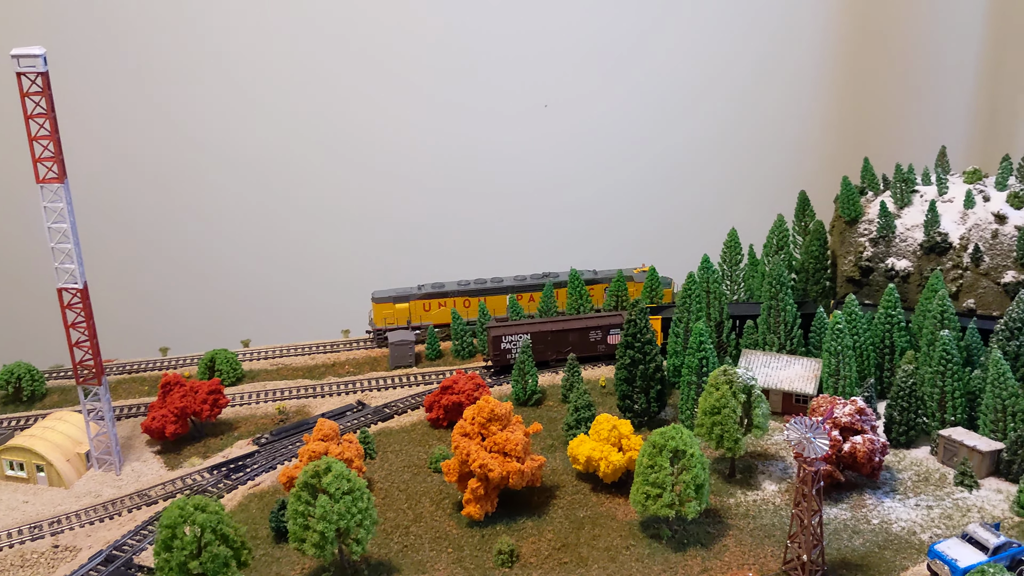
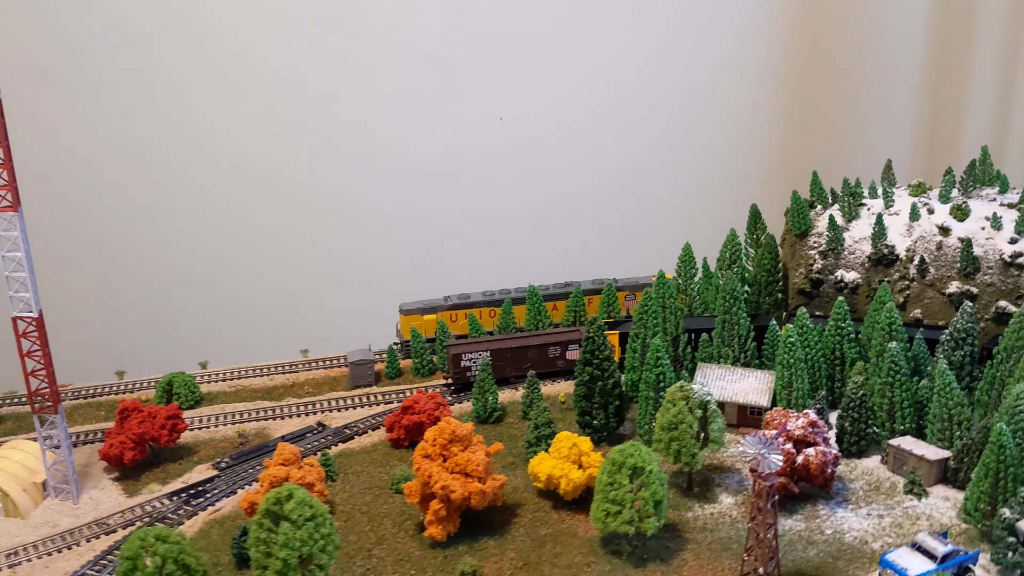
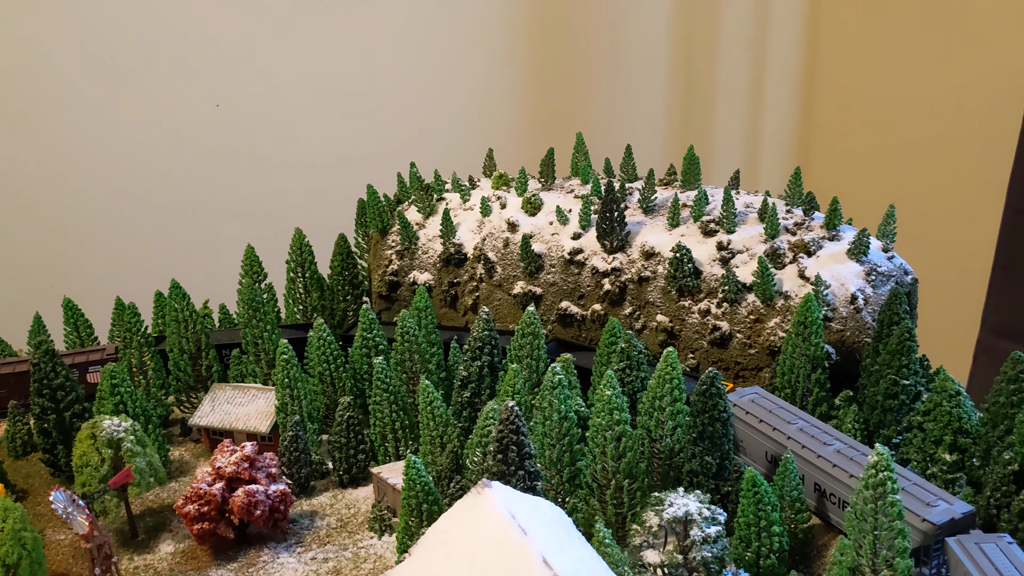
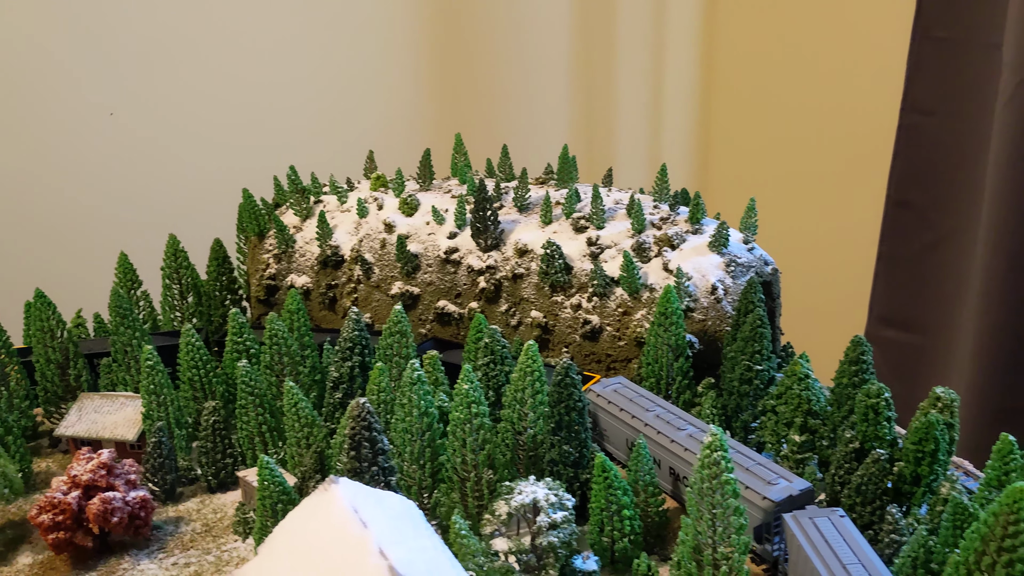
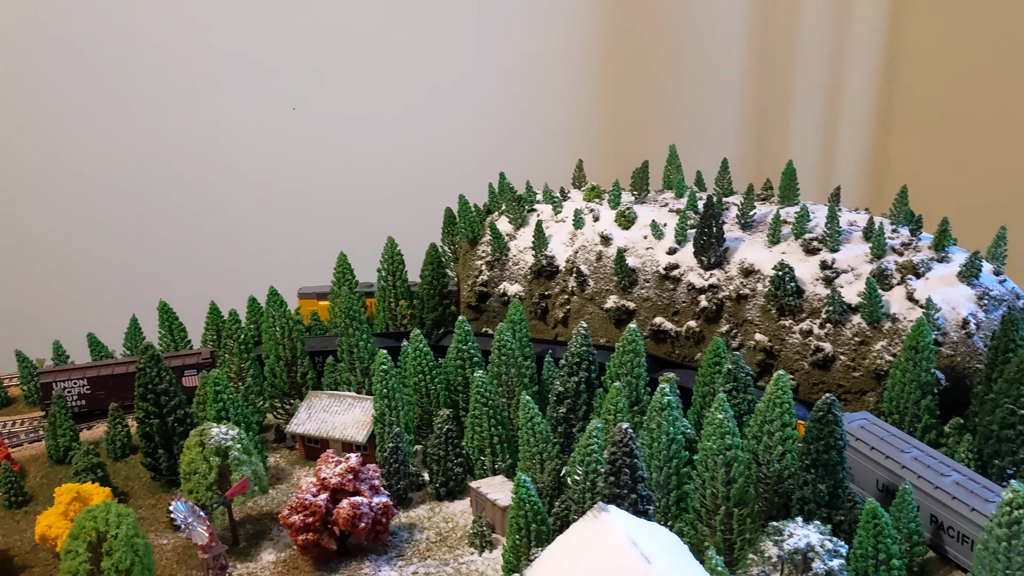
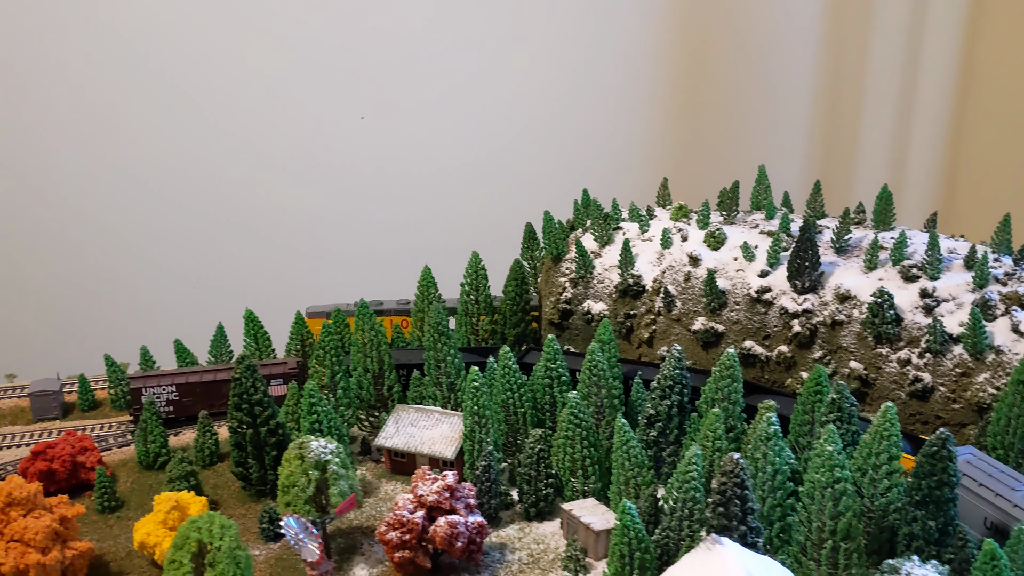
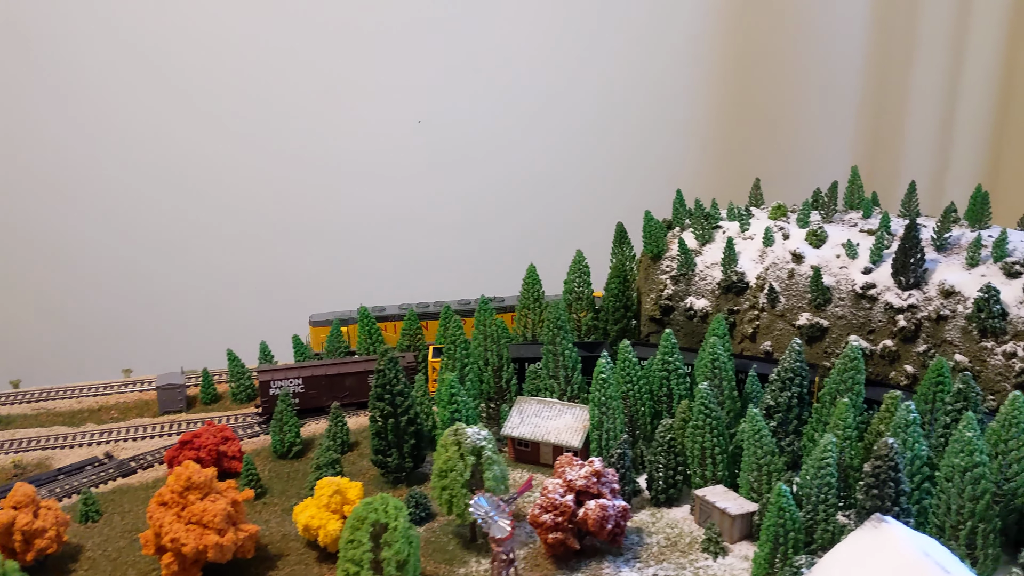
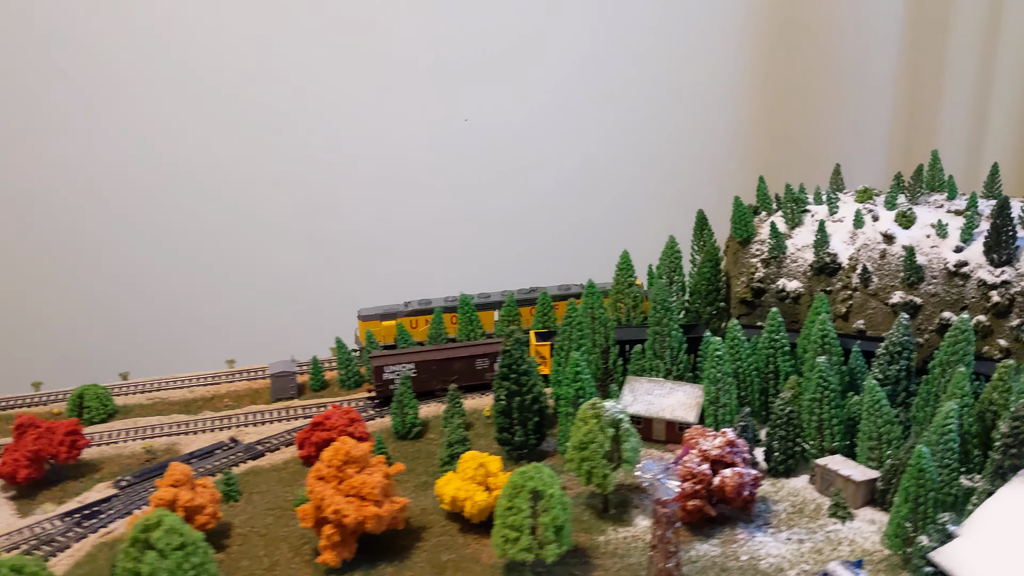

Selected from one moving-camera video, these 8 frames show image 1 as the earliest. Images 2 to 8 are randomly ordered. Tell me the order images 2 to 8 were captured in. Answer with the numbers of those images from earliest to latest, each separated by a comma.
2, 8, 7, 6, 5, 3, 4
